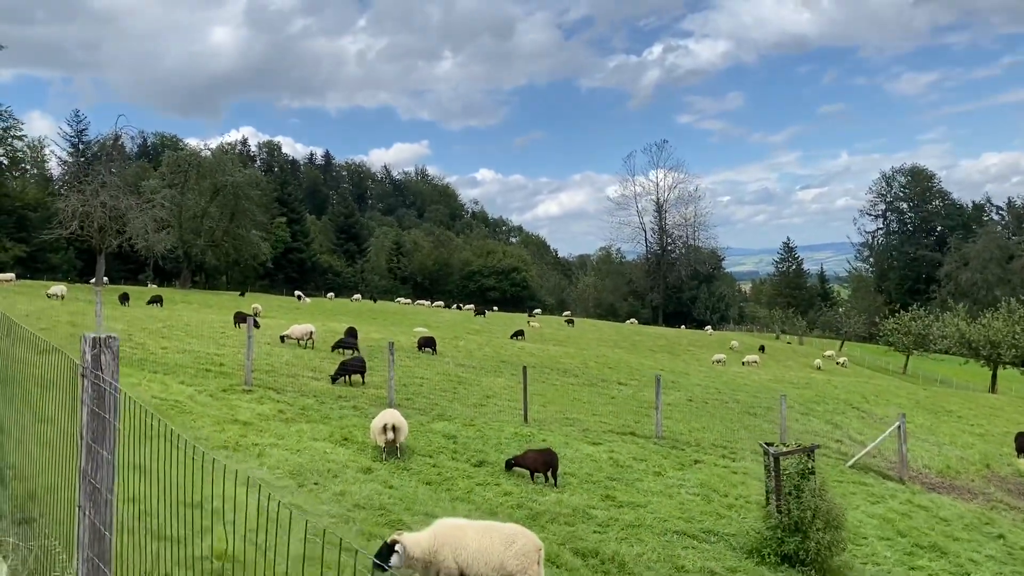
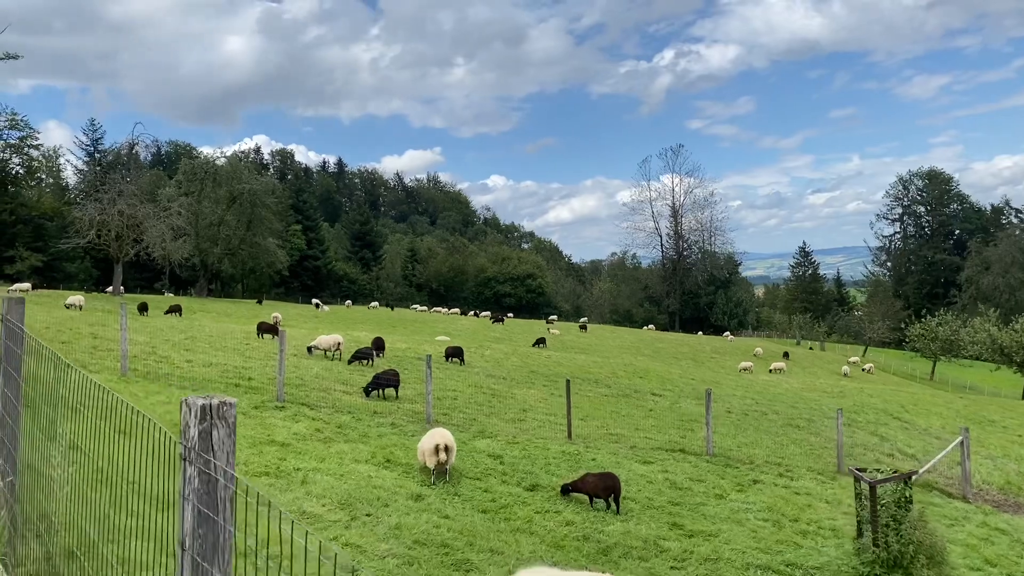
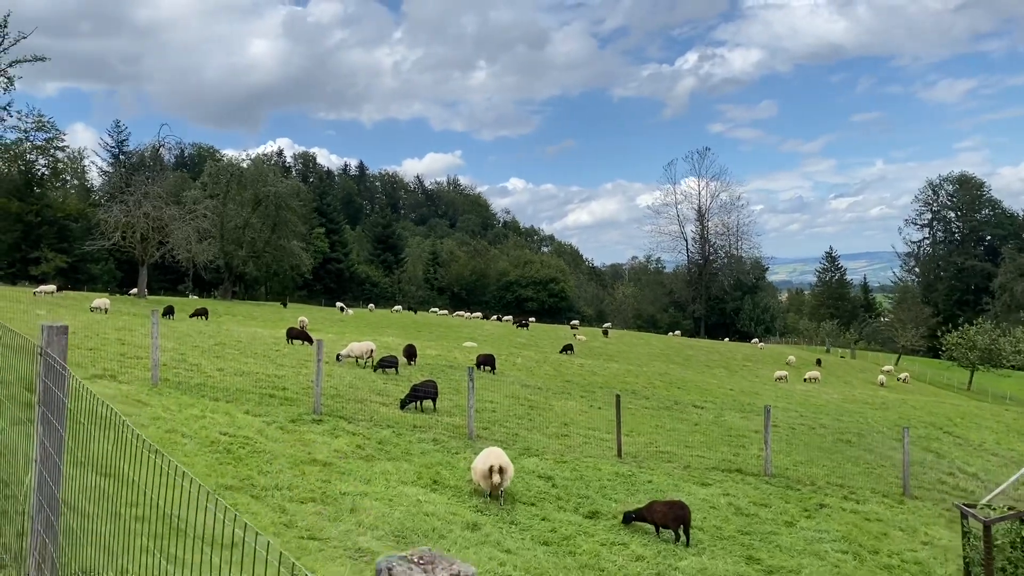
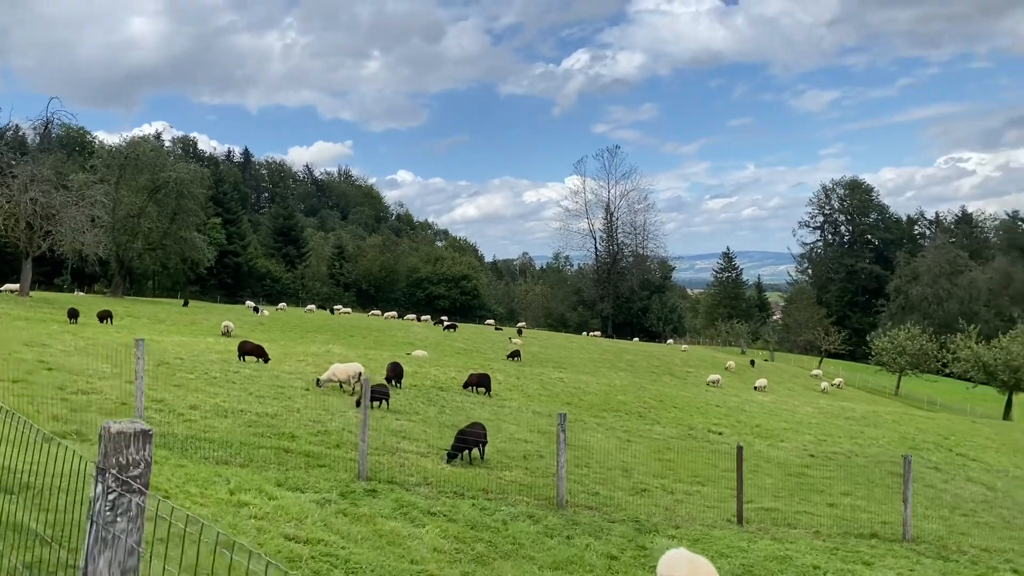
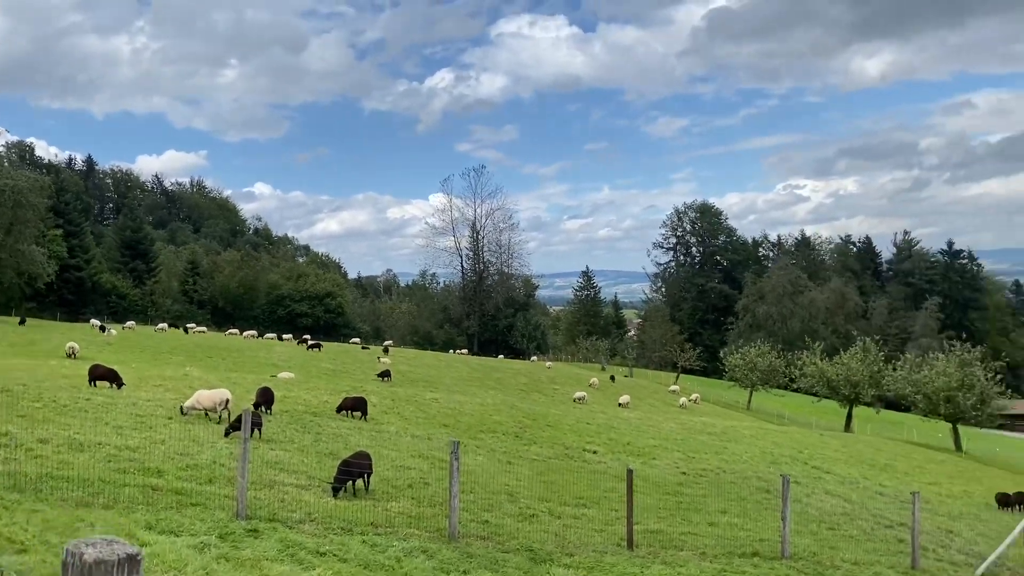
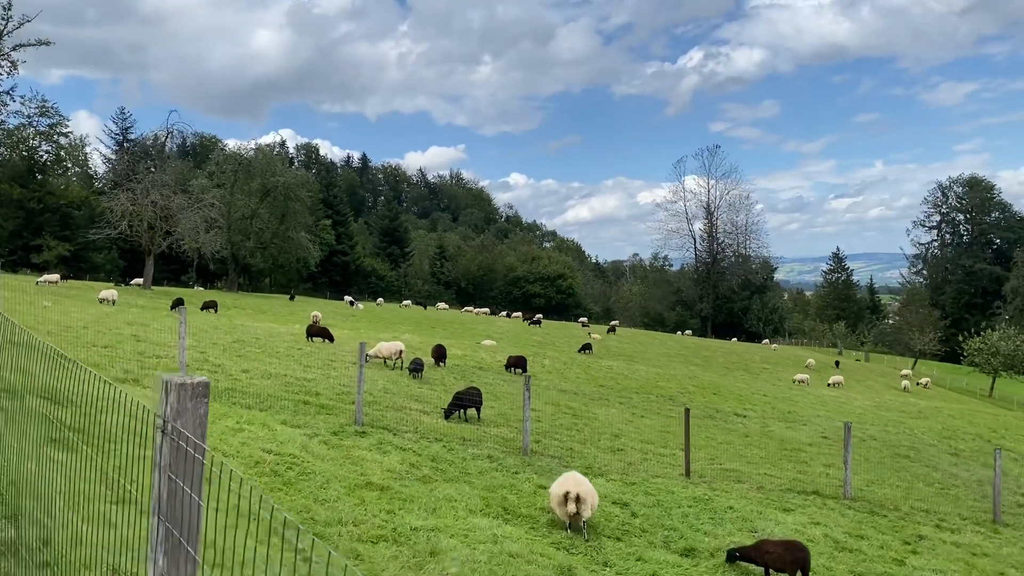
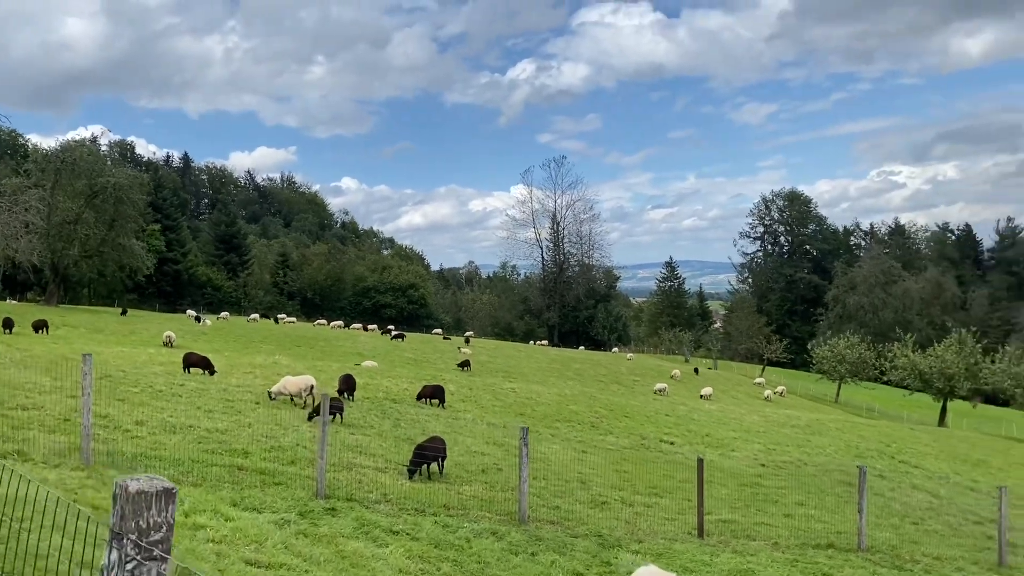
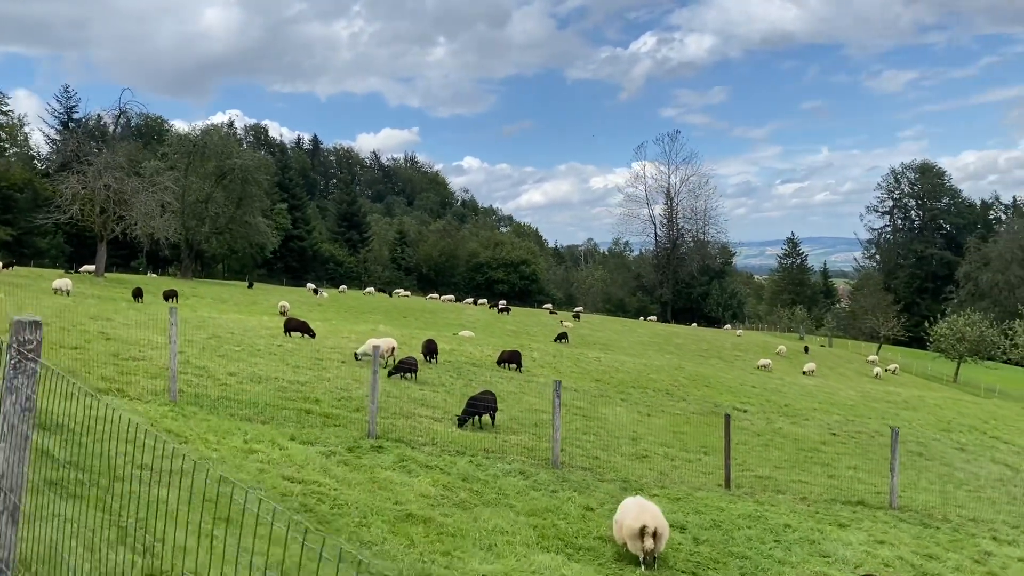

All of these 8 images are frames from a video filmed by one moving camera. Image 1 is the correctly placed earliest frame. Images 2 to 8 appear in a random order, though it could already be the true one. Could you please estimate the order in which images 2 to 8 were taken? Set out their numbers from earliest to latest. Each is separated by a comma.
2, 3, 6, 8, 4, 7, 5
